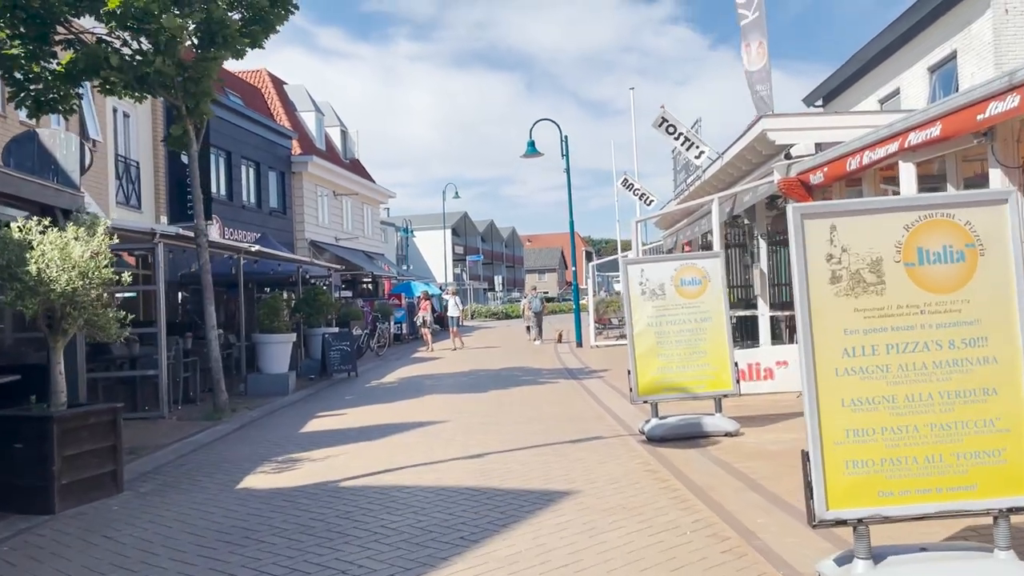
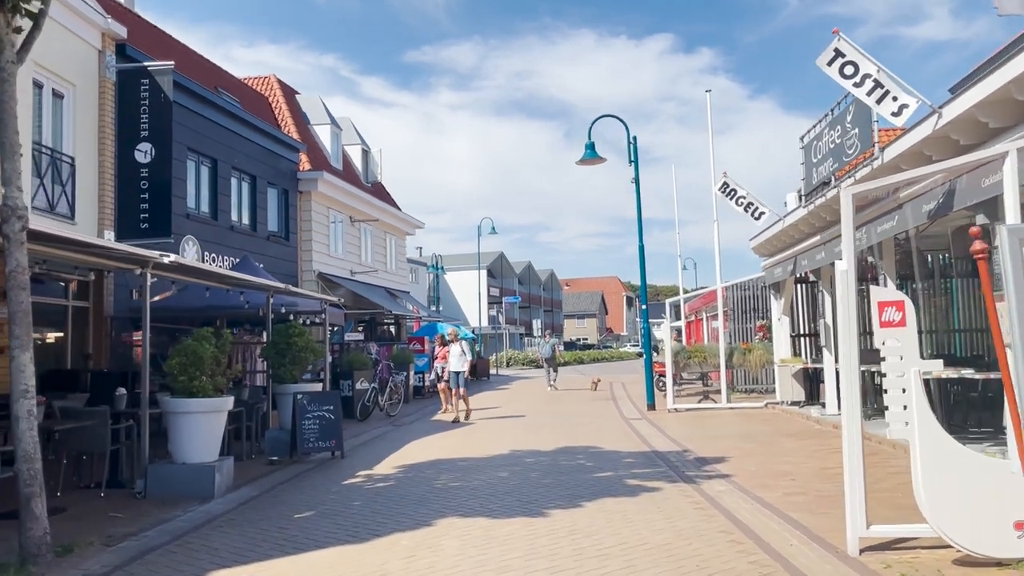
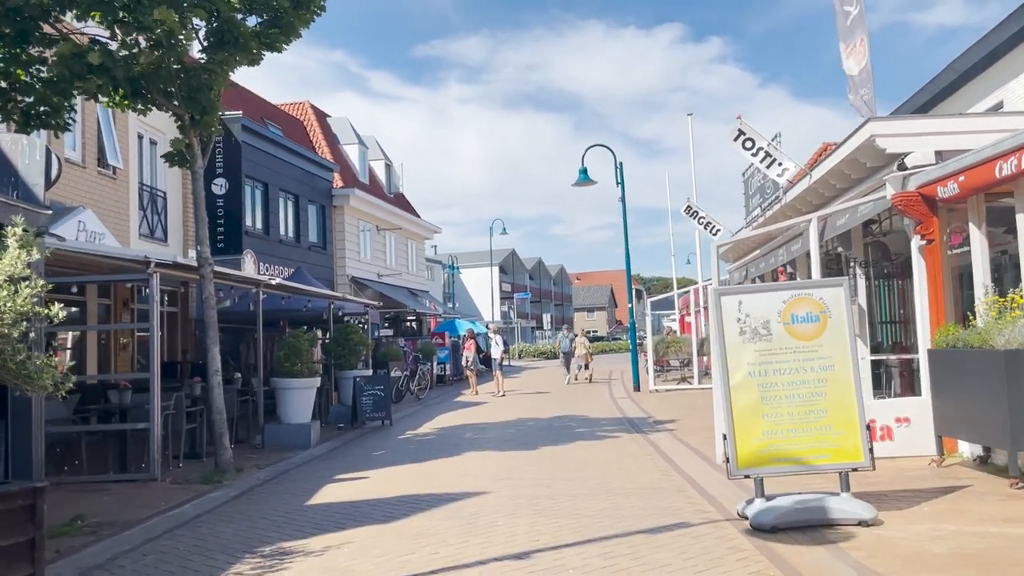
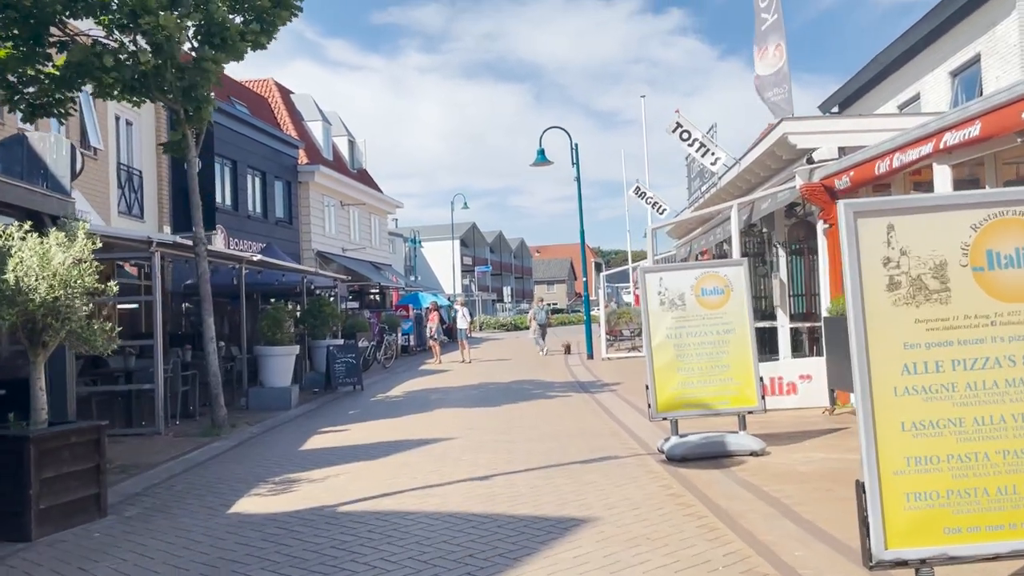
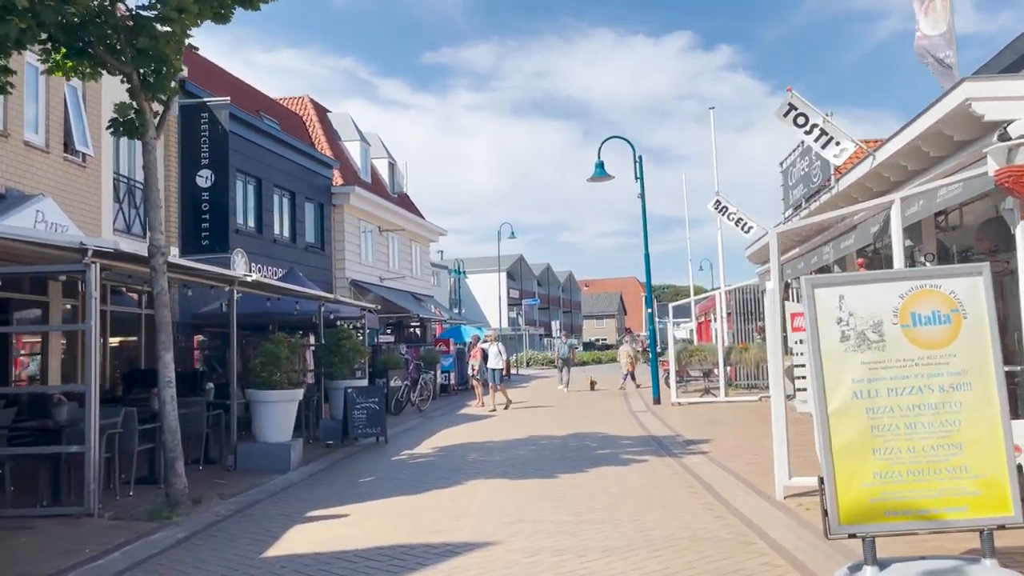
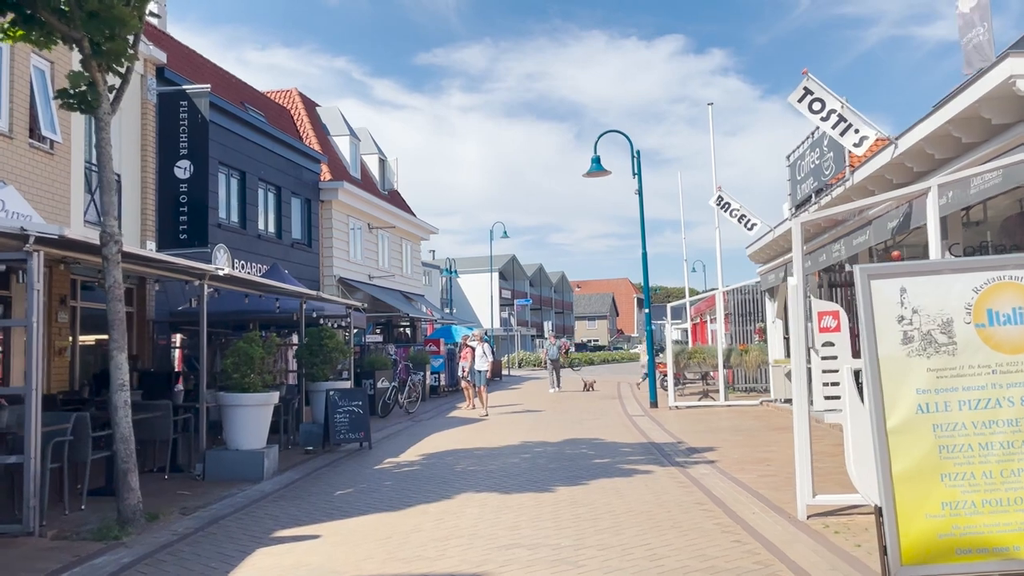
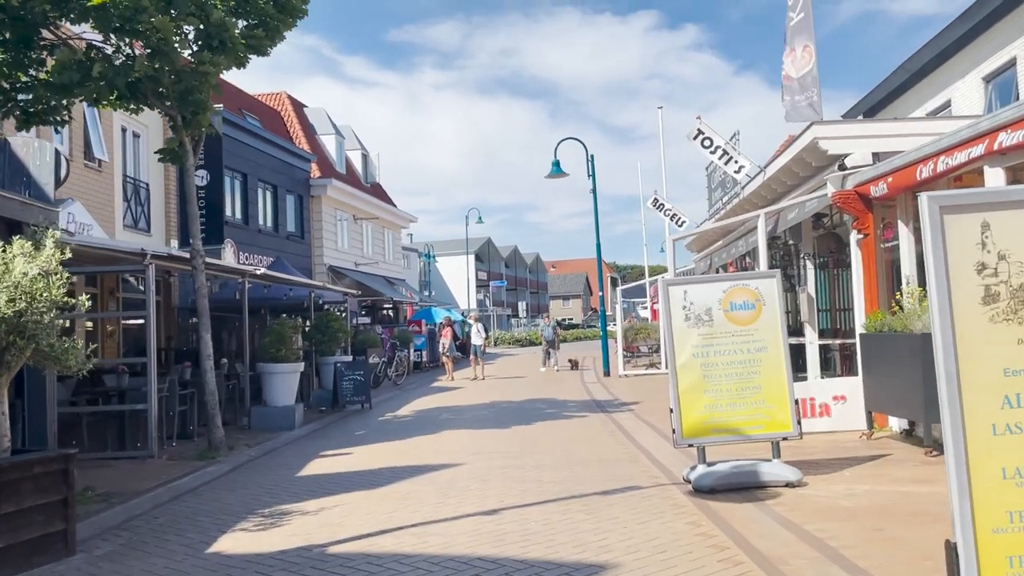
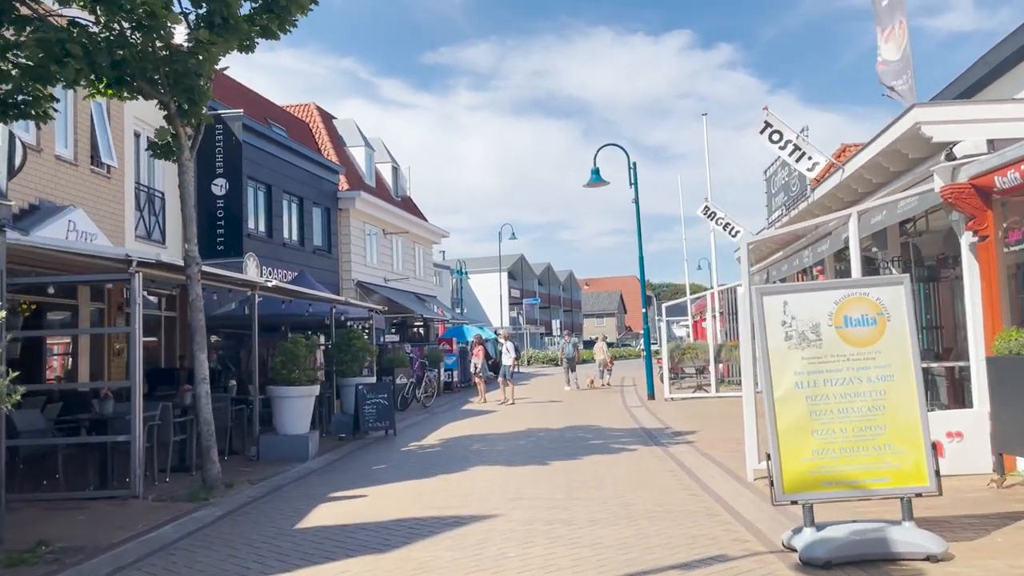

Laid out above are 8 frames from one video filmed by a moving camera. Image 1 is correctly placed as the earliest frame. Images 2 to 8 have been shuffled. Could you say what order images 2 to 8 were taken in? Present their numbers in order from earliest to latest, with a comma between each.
4, 7, 3, 8, 5, 6, 2
